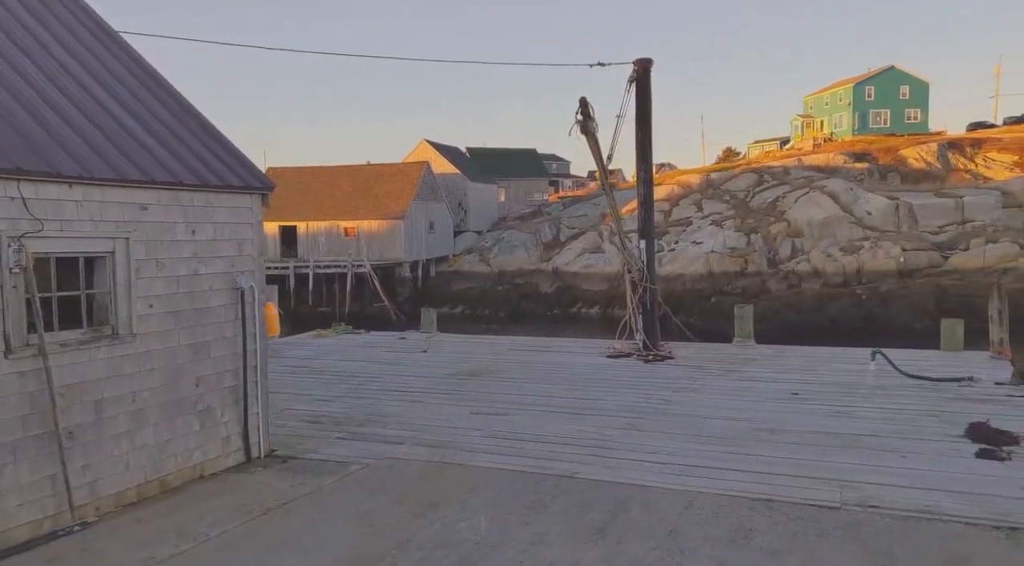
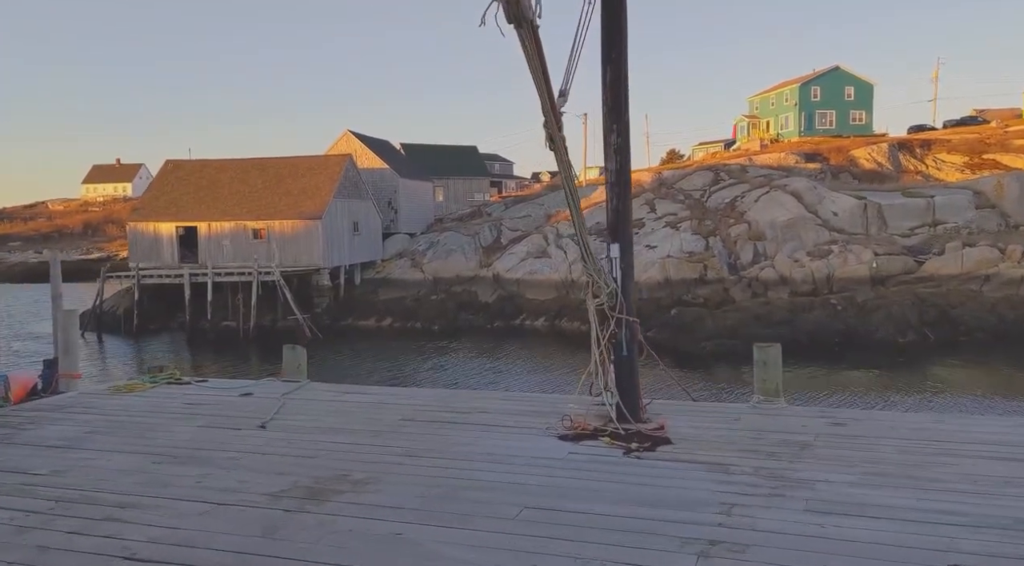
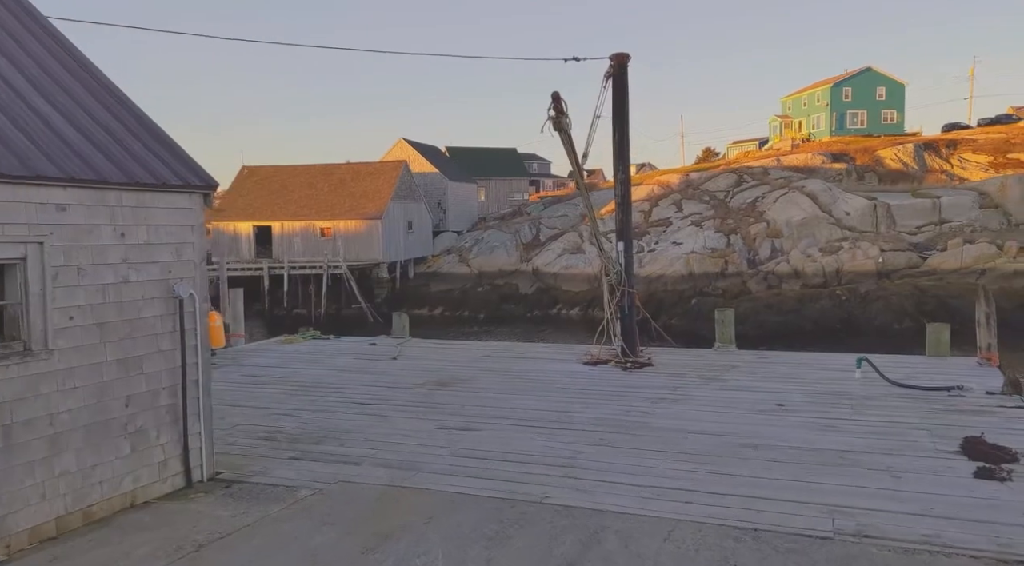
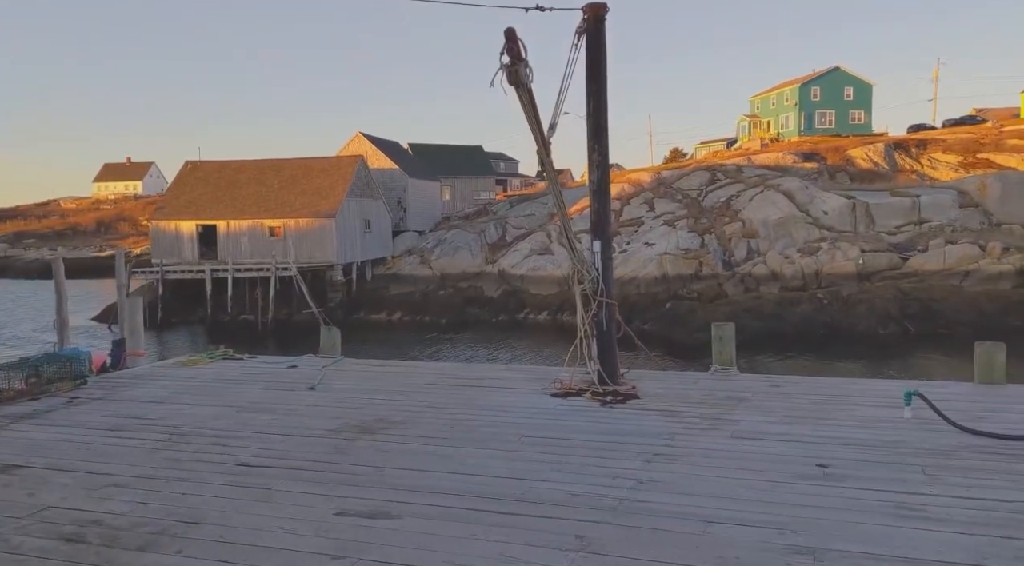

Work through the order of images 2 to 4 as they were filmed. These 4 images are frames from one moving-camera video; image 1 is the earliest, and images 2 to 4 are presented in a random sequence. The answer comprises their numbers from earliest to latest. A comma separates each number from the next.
3, 4, 2
